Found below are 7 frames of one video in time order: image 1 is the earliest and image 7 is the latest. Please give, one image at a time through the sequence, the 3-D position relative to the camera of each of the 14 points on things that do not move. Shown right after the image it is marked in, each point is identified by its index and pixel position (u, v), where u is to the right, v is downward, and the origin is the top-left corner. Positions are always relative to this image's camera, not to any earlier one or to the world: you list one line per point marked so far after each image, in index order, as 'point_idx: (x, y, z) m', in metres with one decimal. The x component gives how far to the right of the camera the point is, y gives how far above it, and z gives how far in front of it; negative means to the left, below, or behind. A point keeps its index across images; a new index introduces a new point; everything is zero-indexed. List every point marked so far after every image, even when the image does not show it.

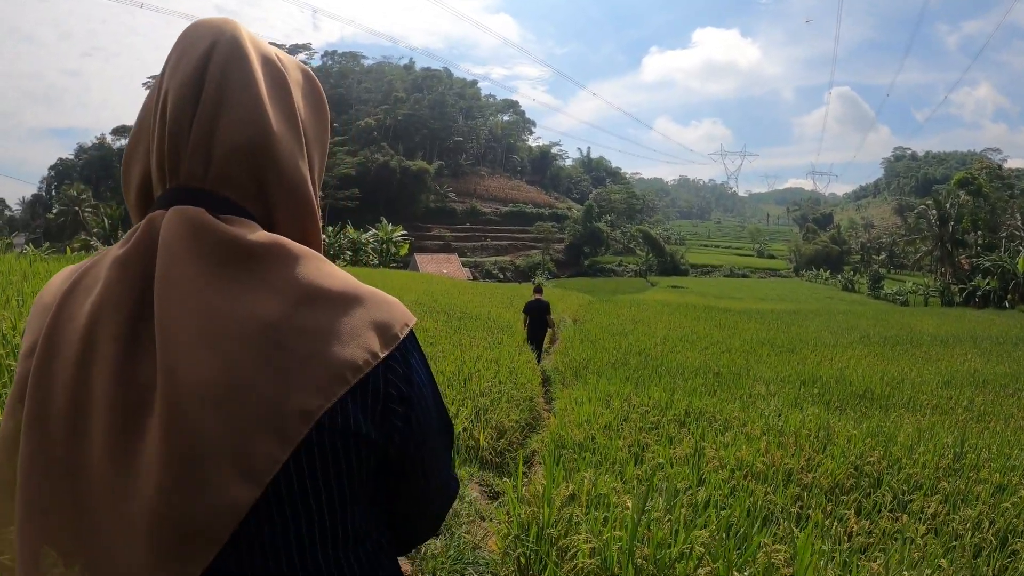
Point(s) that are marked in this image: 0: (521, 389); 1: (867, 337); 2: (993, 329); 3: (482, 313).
0: (+0.1, -1.1, +6.1) m
1: (+7.5, -1.0, +12.0) m
2: (+11.8, -1.0, +13.9) m
3: (-0.7, -0.5, +11.5) m
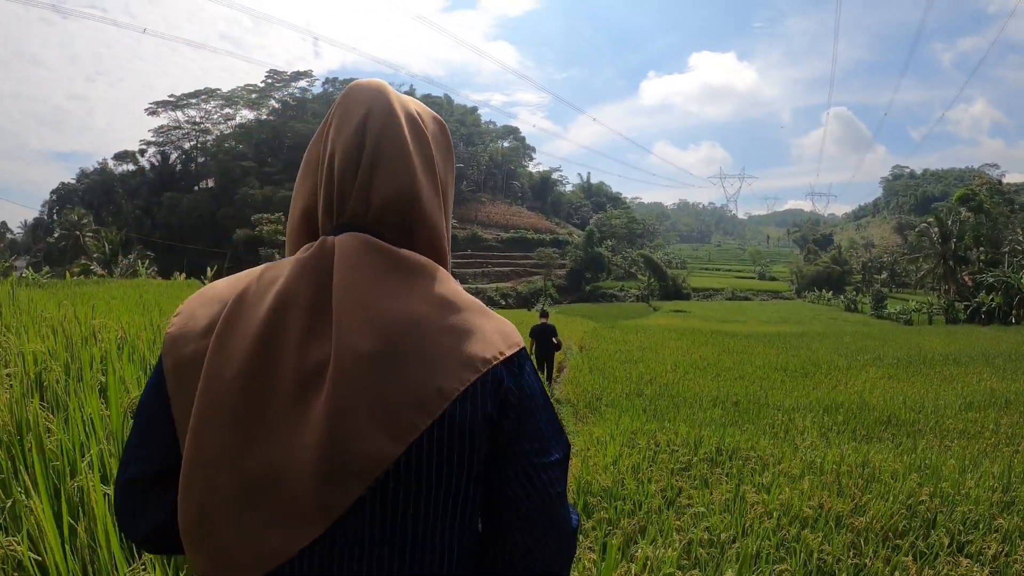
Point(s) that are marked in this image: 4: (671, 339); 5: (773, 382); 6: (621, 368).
0: (+0.2, -1.4, +5.9) m
1: (+7.6, -1.4, +11.8) m
2: (+11.9, -1.4, +13.7) m
3: (-0.7, -1.0, +11.3) m
4: (+4.0, -1.3, +15.3) m
5: (+3.8, -1.4, +8.4) m
6: (+1.7, -1.3, +10.2) m
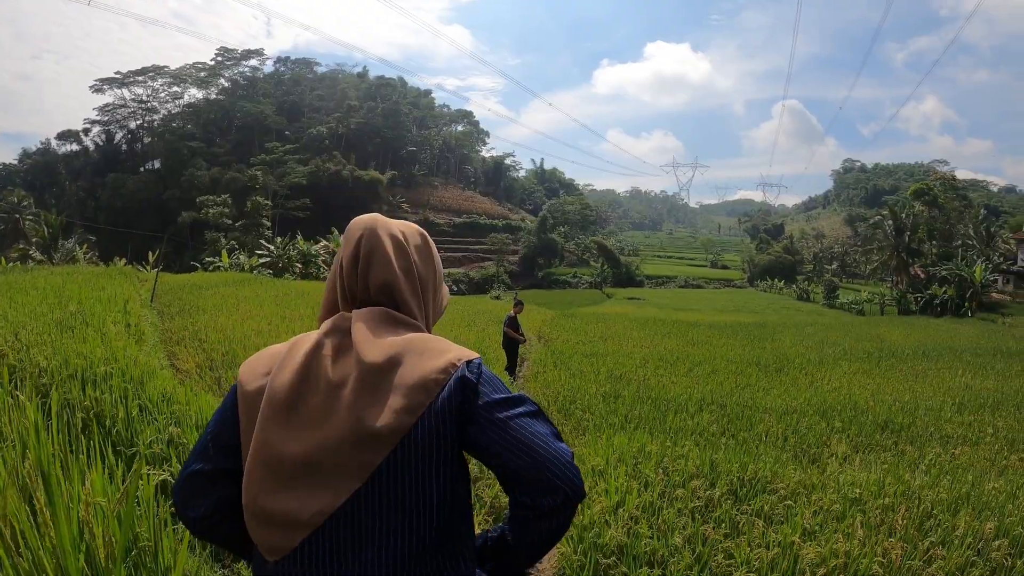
0: (-0.1, -1.4, +5.3) m
1: (+6.9, -1.3, +11.7) m
2: (+11.0, -1.2, +13.9) m
3: (-1.3, -0.9, +10.6) m
4: (+3.0, -1.0, +15.0) m
5: (+3.3, -1.4, +8.1) m
6: (+1.1, -1.2, +9.7) m
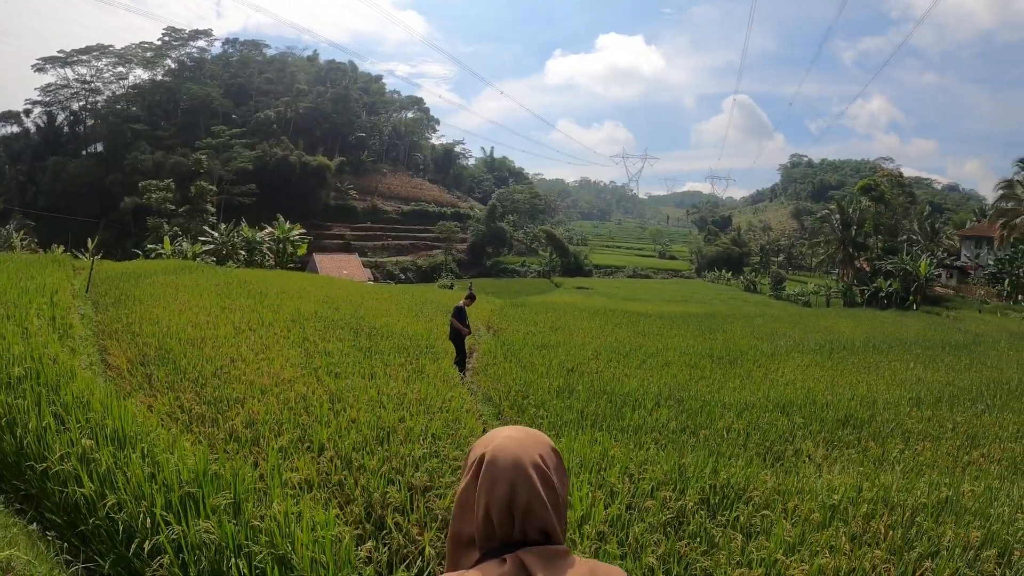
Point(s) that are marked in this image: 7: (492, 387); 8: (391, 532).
0: (-0.4, -1.3, +4.8) m
1: (+6.0, -1.1, +11.8) m
2: (+9.9, -1.1, +14.3) m
3: (-2.1, -0.7, +10.0) m
4: (+1.9, -0.8, +14.7) m
5: (+2.7, -1.3, +7.9) m
6: (+0.4, -1.0, +9.3) m
7: (-0.2, -1.2, +7.0) m
8: (-0.8, -1.5, +3.7) m
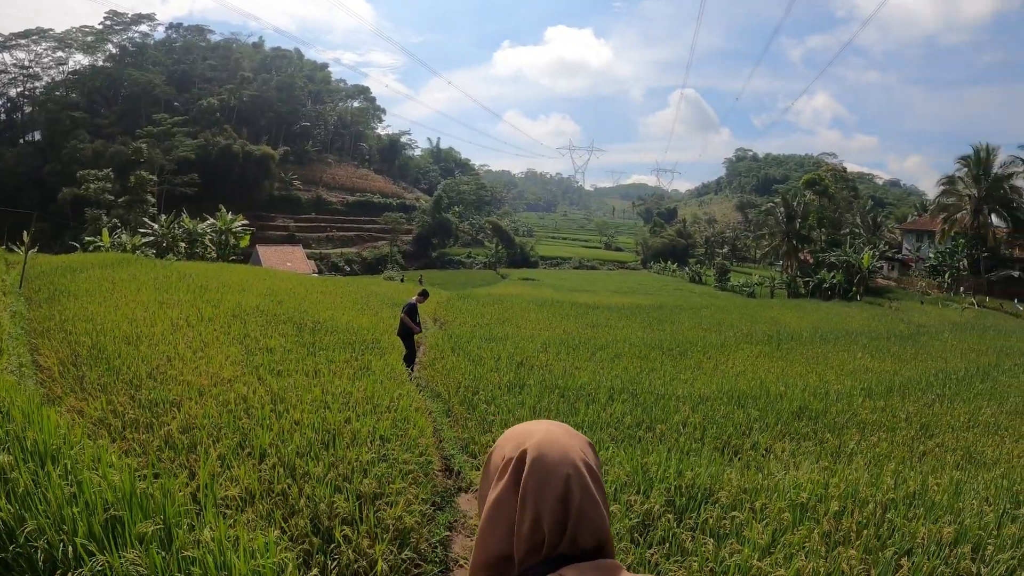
0: (-0.8, -1.3, +4.5) m
1: (+5.1, -1.0, +11.9) m
2: (+8.8, -0.9, +14.7) m
3: (-2.8, -0.6, +9.5) m
4: (+0.8, -0.6, +14.5) m
5: (+2.1, -1.2, +7.7) m
6: (-0.2, -0.9, +9.0) m
7: (-0.7, -1.1, +6.7) m
8: (-1.0, -1.5, +3.3) m
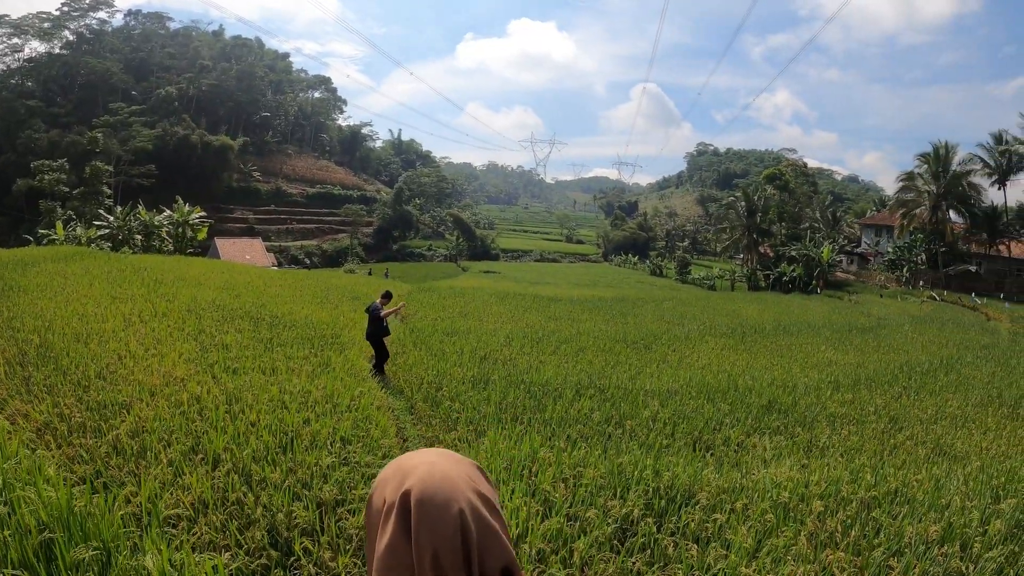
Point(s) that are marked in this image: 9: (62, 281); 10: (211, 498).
0: (-1.0, -1.2, +4.2) m
1: (+4.5, -0.9, +11.9) m
2: (+8.0, -0.7, +14.9) m
3: (-3.3, -0.5, +9.1) m
4: (0.0, -0.5, +14.3) m
5: (+1.7, -1.1, +7.6) m
6: (-0.7, -0.8, +8.7) m
7: (-1.0, -1.1, +6.4) m
8: (-1.1, -1.5, +3.0) m
9: (-8.1, +0.1, +10.0) m
10: (-1.8, -1.3, +3.3) m
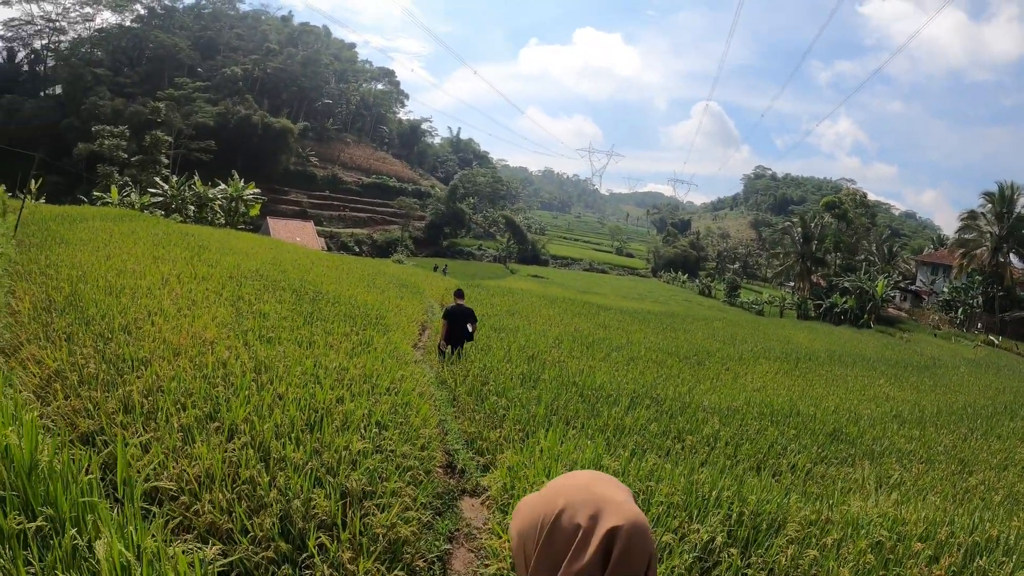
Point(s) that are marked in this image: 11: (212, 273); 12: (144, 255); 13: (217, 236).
0: (-0.7, -1.0, +3.9) m
1: (+5.1, -1.3, +11.4) m
2: (+8.8, -1.5, +14.2) m
3: (-2.7, -0.1, +8.9) m
4: (+0.8, -0.4, +13.9) m
5: (+2.2, -1.2, +7.2) m
6: (-0.2, -0.7, +8.4) m
7: (-0.7, -0.9, +6.1) m
8: (-0.9, -1.3, +2.7) m
9: (-7.4, +1.0, +10.0) m
10: (-1.5, -1.0, +3.0) m
11: (-4.7, +0.3, +8.6) m
12: (-6.0, +0.6, +8.9) m
13: (-7.7, +1.5, +14.3) m
